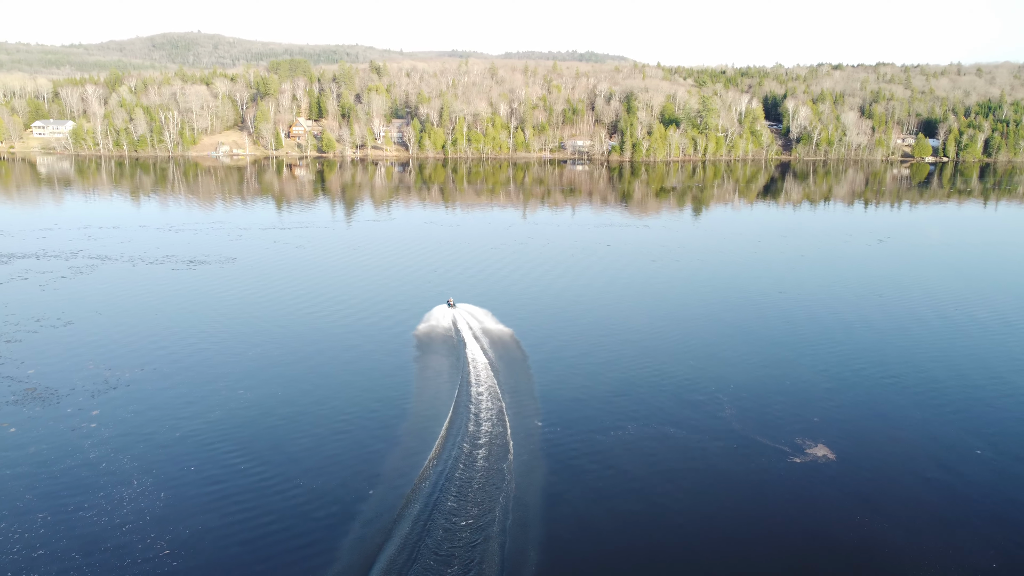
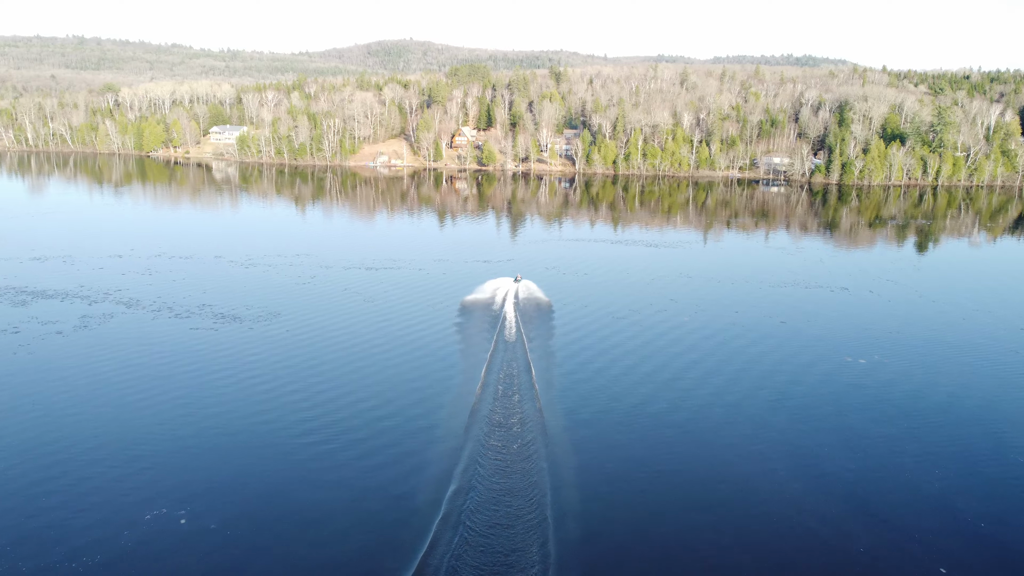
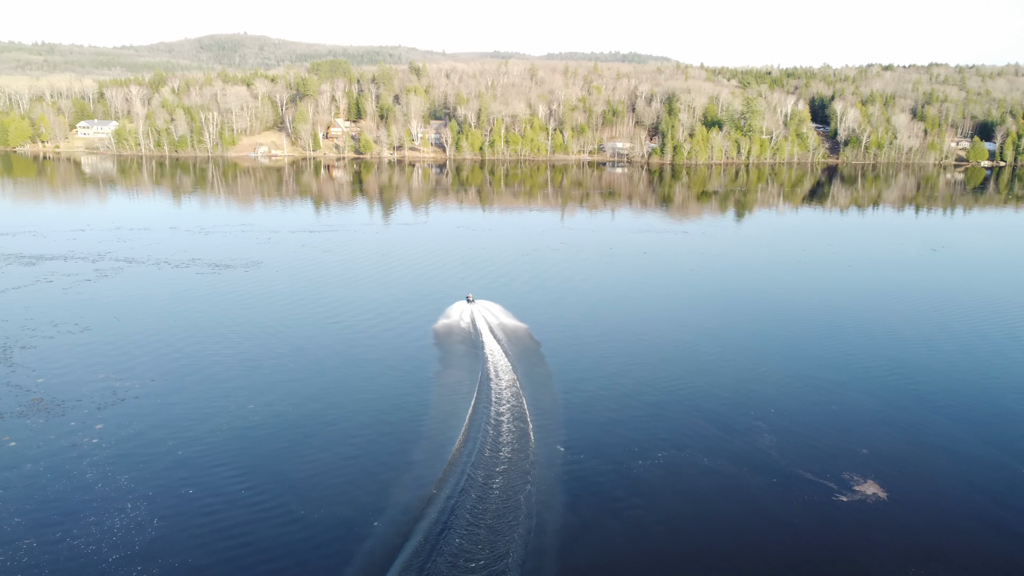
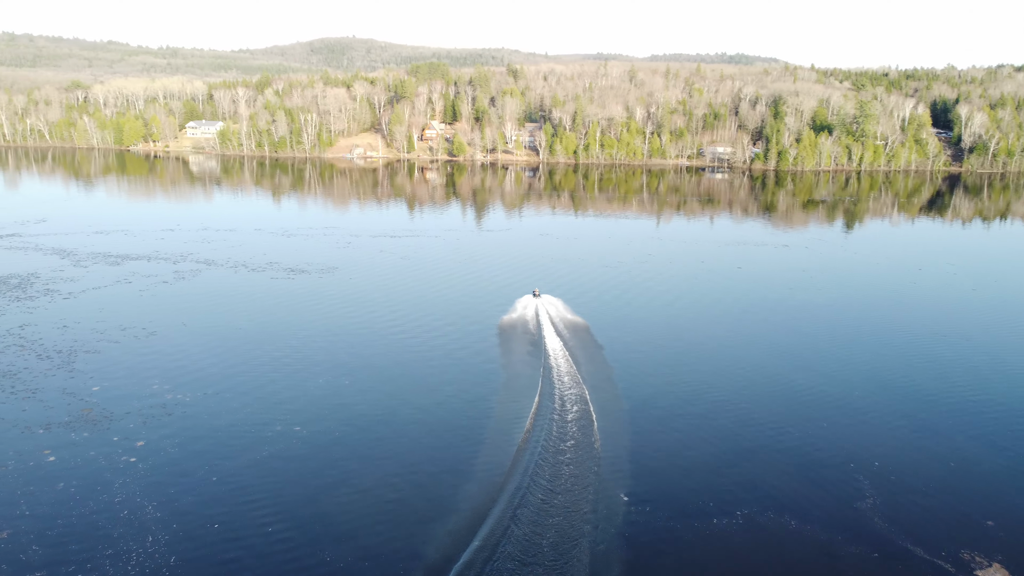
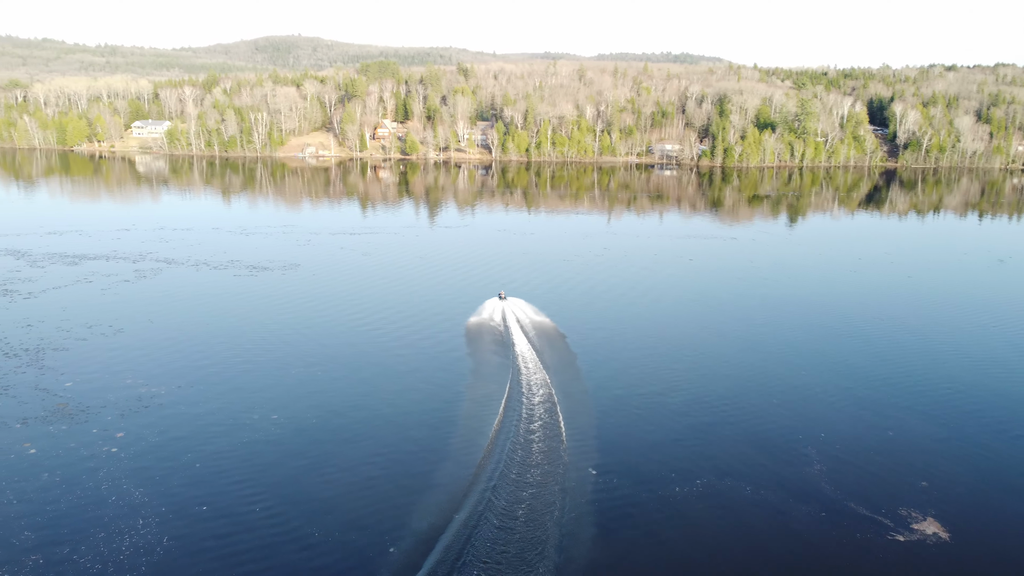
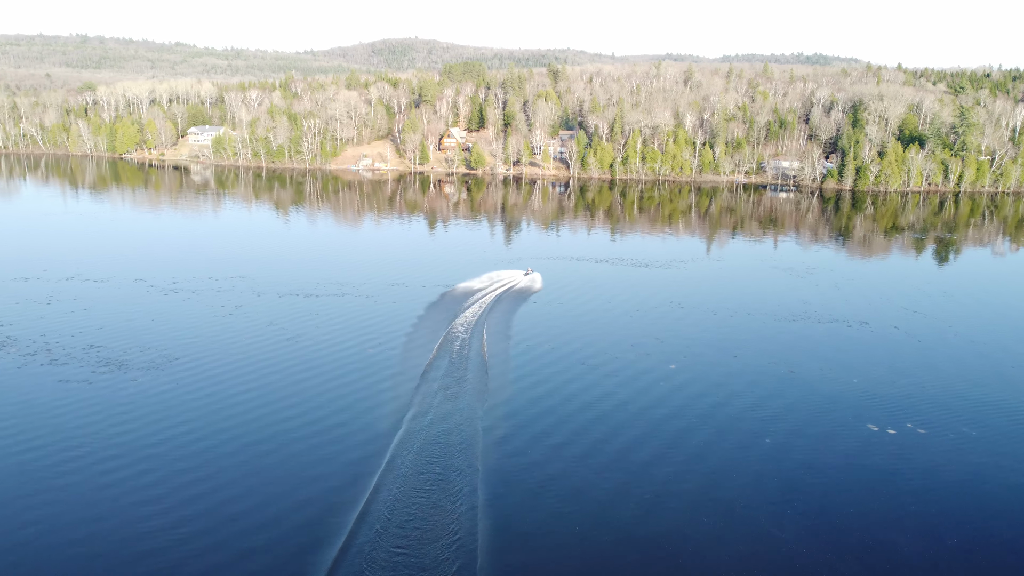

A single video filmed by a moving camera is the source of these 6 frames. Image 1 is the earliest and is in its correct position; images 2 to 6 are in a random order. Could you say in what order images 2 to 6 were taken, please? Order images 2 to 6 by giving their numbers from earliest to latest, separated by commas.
3, 5, 4, 2, 6
